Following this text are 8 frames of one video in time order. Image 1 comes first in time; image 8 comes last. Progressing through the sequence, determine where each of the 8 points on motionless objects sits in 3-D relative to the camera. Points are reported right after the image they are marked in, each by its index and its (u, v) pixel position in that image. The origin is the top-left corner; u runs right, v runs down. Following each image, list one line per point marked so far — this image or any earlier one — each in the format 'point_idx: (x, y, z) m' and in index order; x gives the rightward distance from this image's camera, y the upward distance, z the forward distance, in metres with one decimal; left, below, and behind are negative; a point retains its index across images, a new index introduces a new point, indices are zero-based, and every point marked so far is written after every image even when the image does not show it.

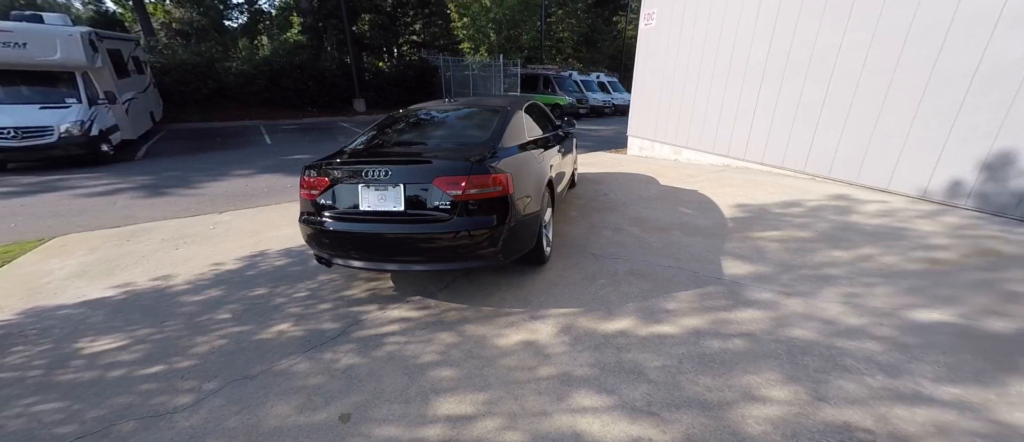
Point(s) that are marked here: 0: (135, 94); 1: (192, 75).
0: (-9.9, +3.4, +10.8) m
1: (-11.0, +4.8, +13.6) m
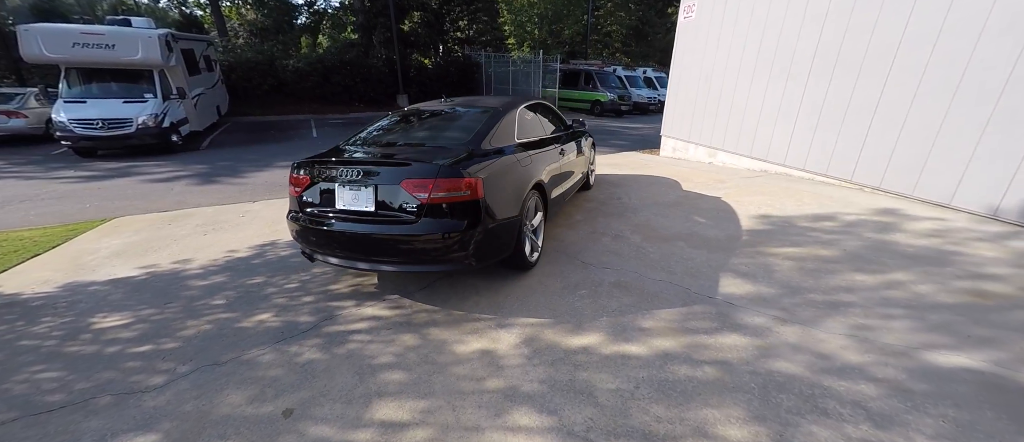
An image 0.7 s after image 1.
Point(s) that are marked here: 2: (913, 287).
0: (-8.9, +3.8, +11.9) m
1: (-9.6, +5.3, +14.7) m
2: (+3.0, -0.5, +3.0) m
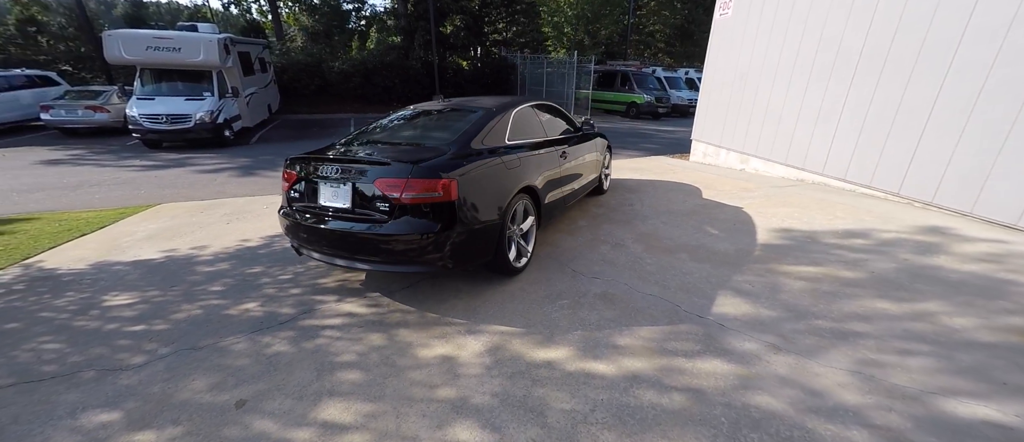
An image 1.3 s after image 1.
0: (-7.9, +4.1, +12.7) m
1: (-8.2, +5.6, +15.6) m
2: (+2.8, -0.6, +2.6) m
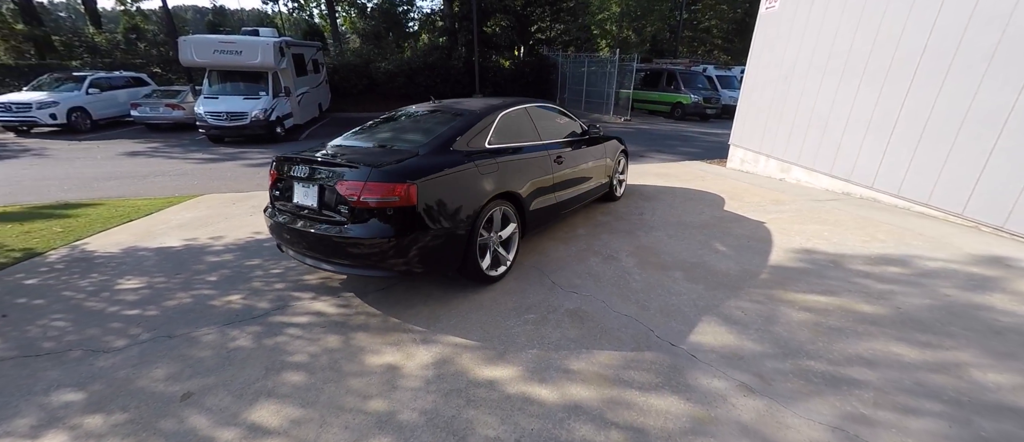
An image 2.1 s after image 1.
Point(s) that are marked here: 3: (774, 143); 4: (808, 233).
0: (-6.7, +4.4, +13.4) m
1: (-6.5, +5.9, +16.4) m
2: (+2.5, -0.8, +2.2) m
3: (+4.1, +1.2, +6.4) m
4: (+2.9, -0.1, +4.0) m
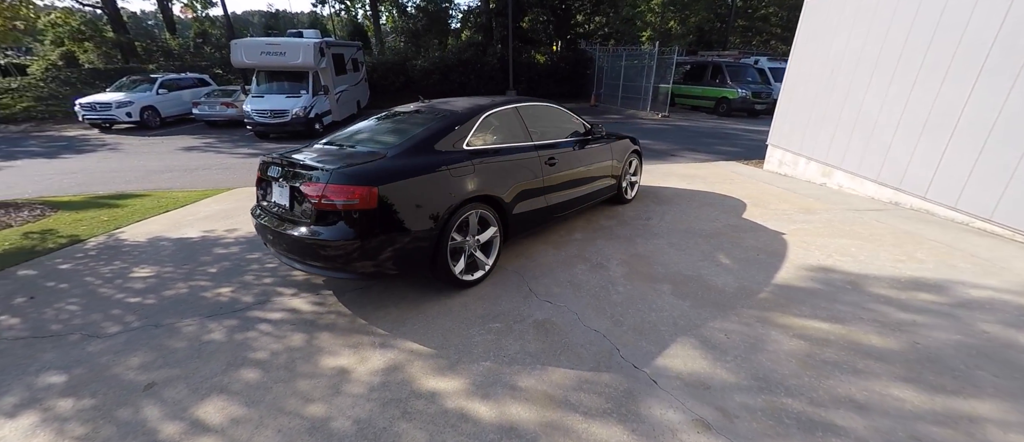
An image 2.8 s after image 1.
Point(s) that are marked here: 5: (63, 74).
0: (-5.5, +4.6, +14.0) m
1: (-5.0, +6.2, +16.8) m
2: (+2.1, -0.9, +1.8) m
3: (+4.3, +1.1, +5.8) m
4: (+2.8, -0.2, +3.5) m
5: (-17.8, +5.7, +16.1) m
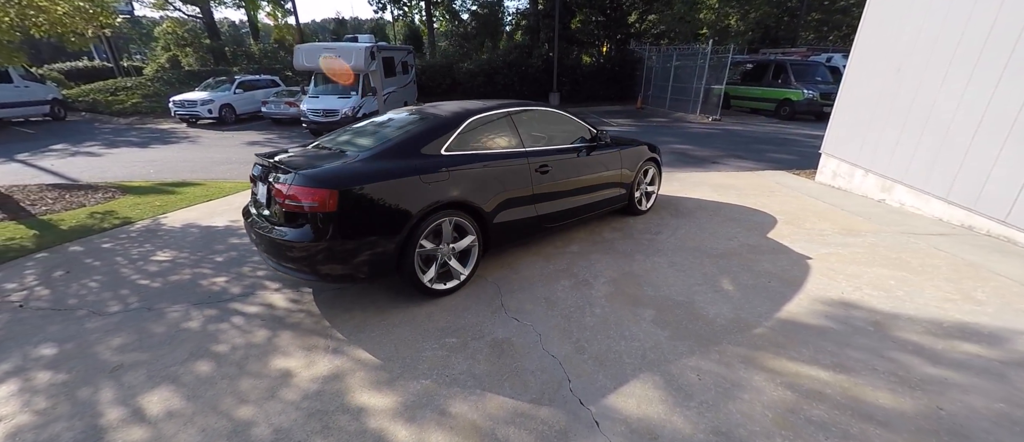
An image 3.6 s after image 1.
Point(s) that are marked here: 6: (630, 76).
0: (-4.0, +4.8, +14.4) m
1: (-3.0, +6.2, +17.2) m
2: (+1.7, -1.1, +1.3) m
3: (+4.5, +0.8, +5.0) m
4: (+2.6, -0.4, +3.0) m
5: (-15.7, +6.4, +18.2) m
6: (+5.1, +6.5, +18.3) m
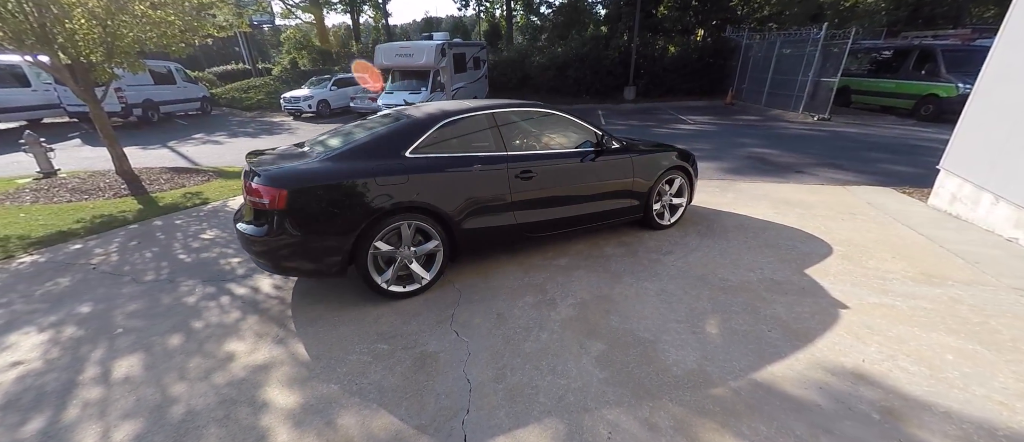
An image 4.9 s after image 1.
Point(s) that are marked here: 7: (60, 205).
0: (-1.3, +5.0, +14.8) m
1: (+0.4, +6.4, +17.2) m
2: (+0.9, -1.2, +0.9) m
3: (+4.6, +0.4, +3.8) m
4: (+2.2, -0.7, +2.2) m
5: (-11.7, +7.5, +21.1) m
6: (+8.6, +6.1, +16.5) m
7: (-6.8, +0.2, +6.1) m
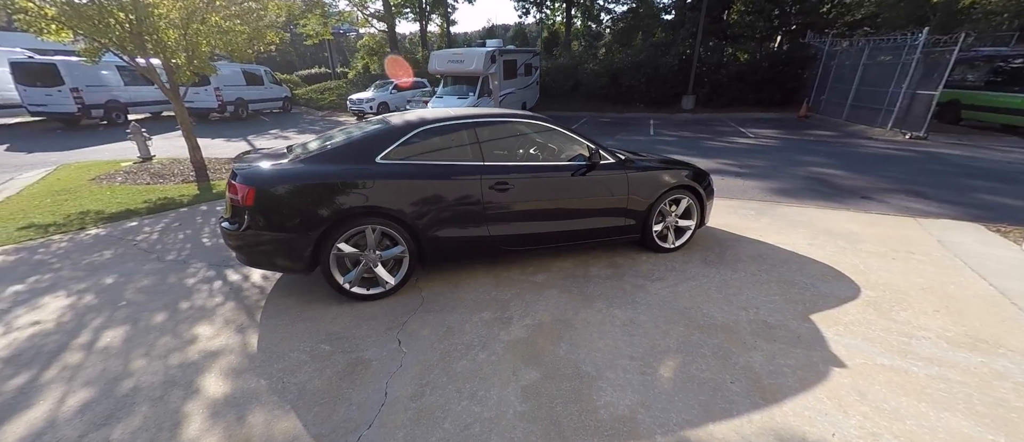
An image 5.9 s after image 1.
0: (+0.7, +4.8, +14.7) m
1: (+2.9, +6.1, +16.9) m
2: (+0.2, -1.3, +0.6) m
3: (+4.4, 0.0, +2.9) m
4: (+1.7, -0.9, +1.8) m
5: (-8.4, +8.0, +22.6) m
6: (+10.7, +5.2, +14.9) m
7: (-6.4, +0.6, +7.0) m
